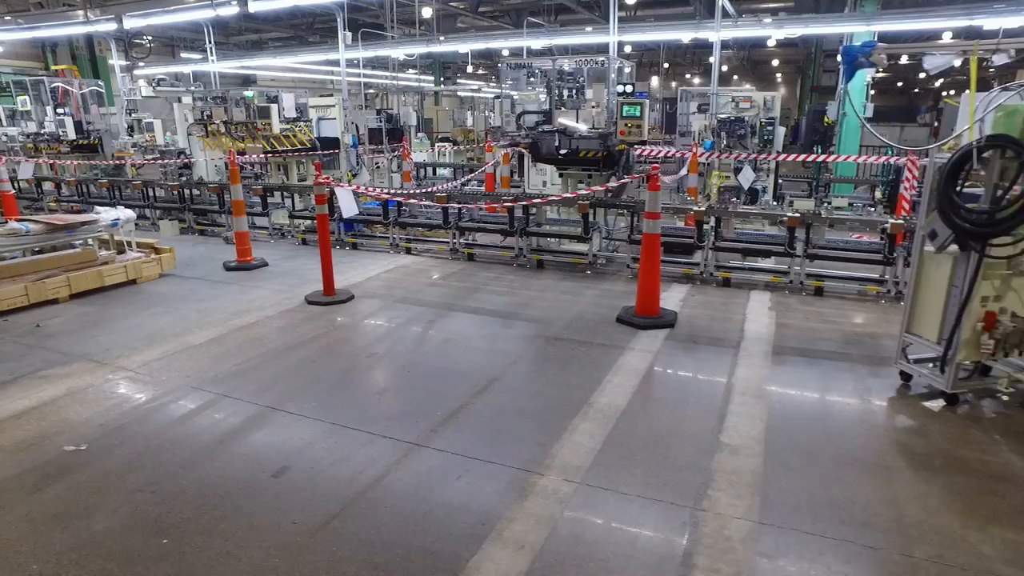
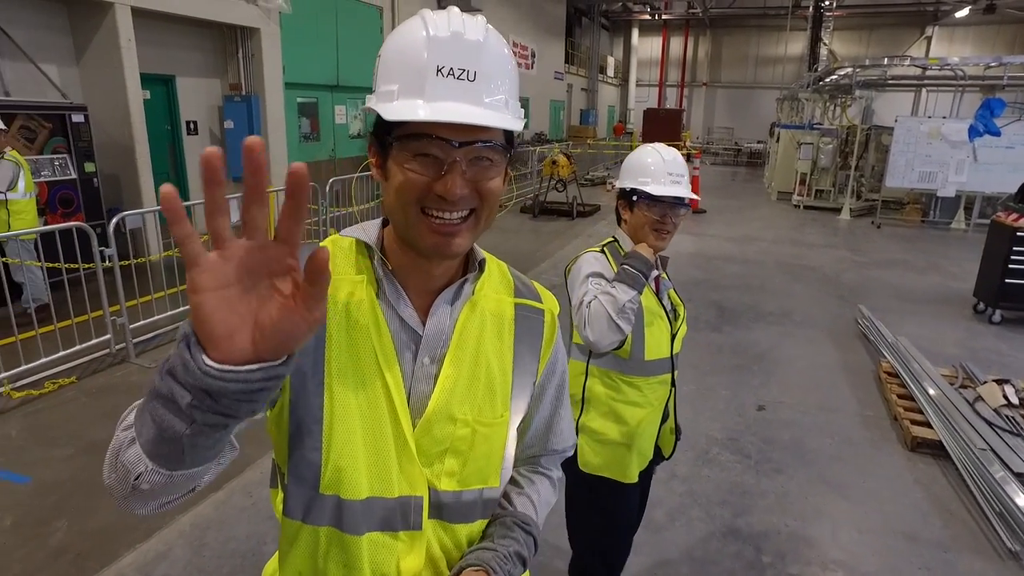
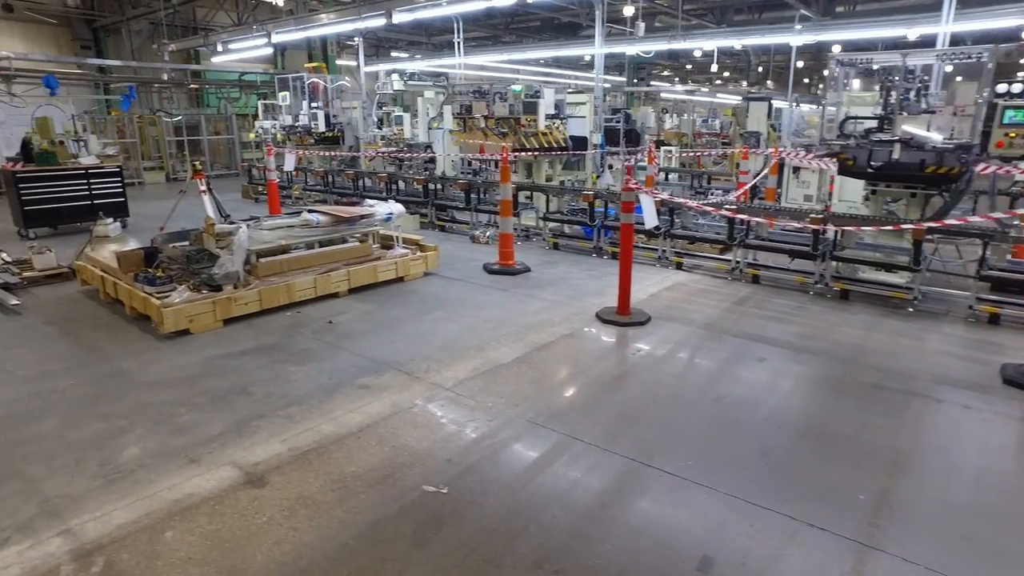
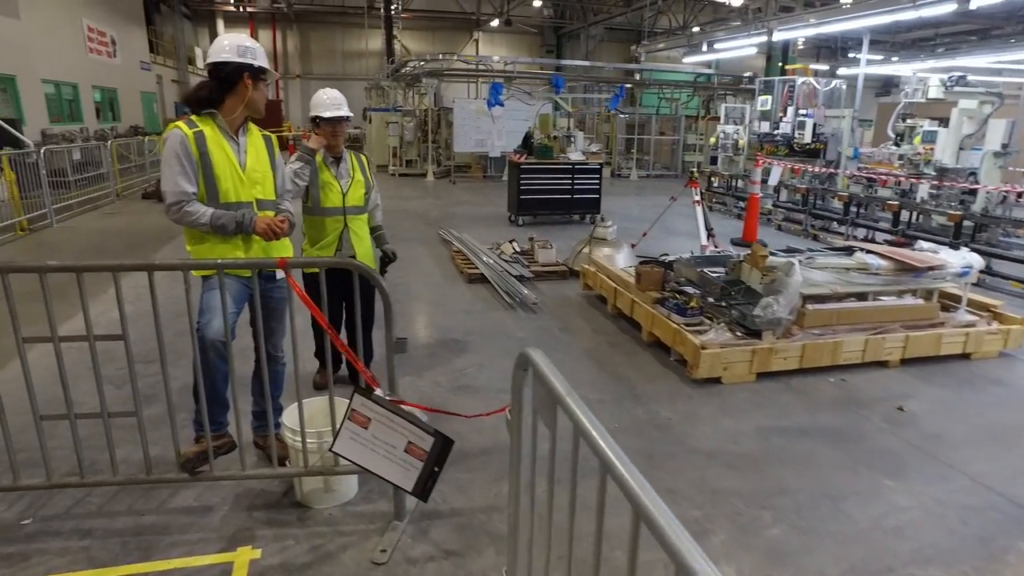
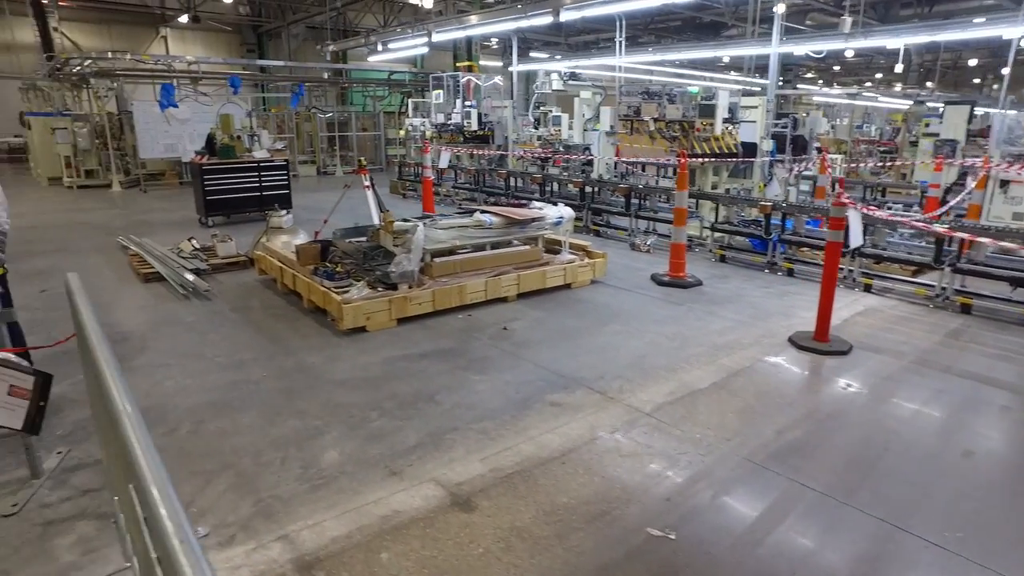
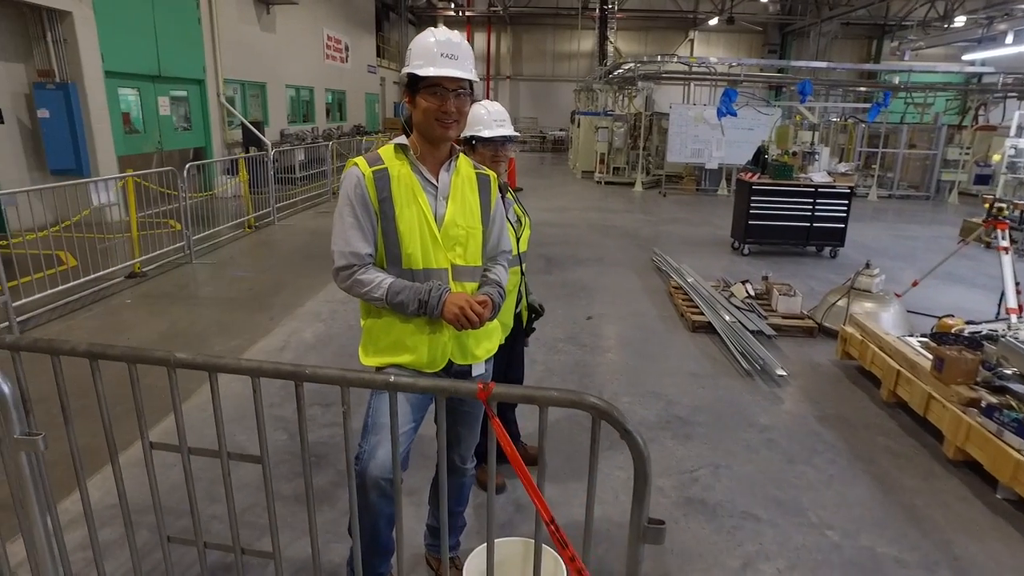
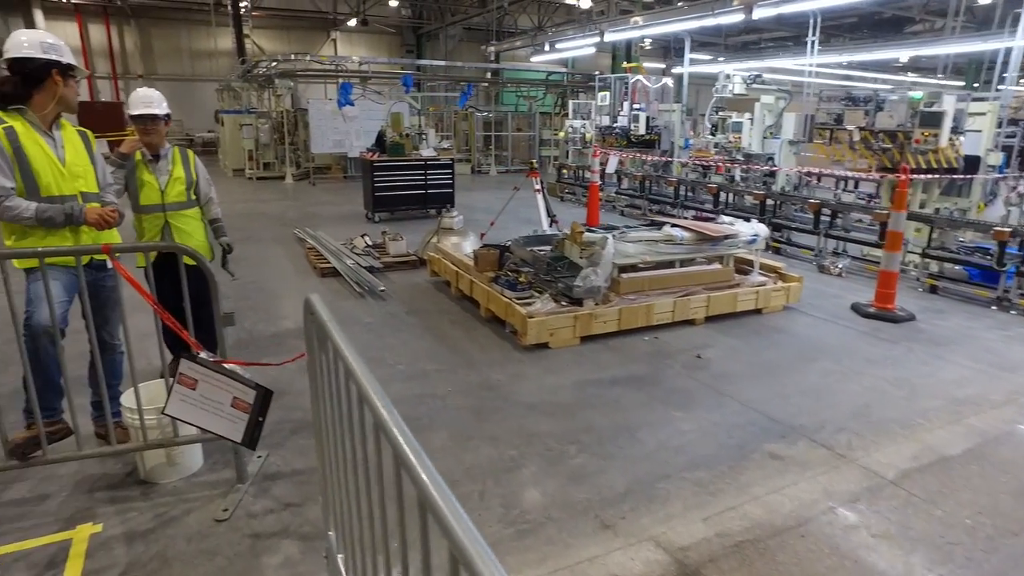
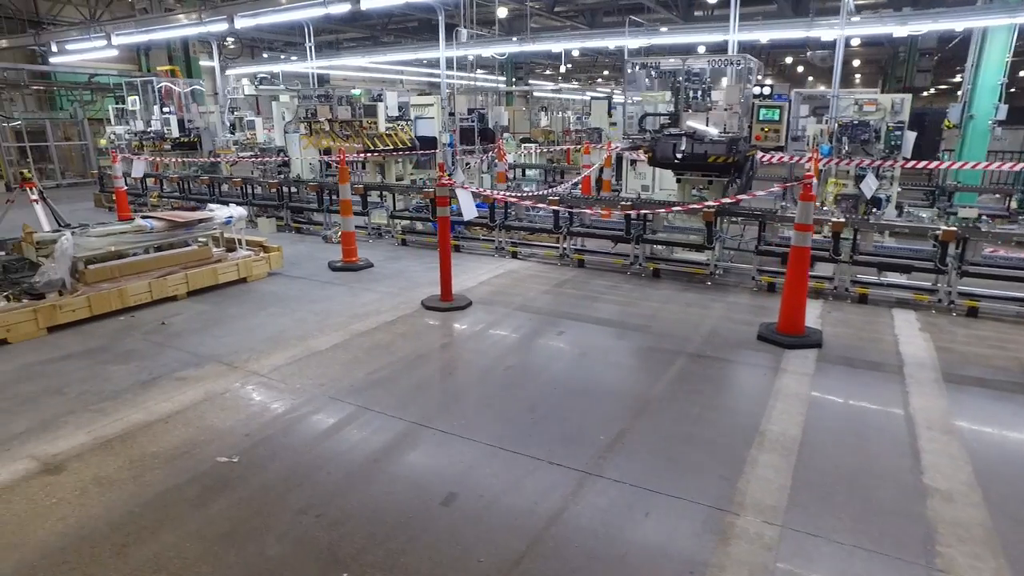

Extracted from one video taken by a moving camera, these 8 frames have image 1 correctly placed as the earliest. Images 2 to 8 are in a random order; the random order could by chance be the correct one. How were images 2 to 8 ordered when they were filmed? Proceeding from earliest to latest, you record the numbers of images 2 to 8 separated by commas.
8, 3, 5, 7, 4, 6, 2
